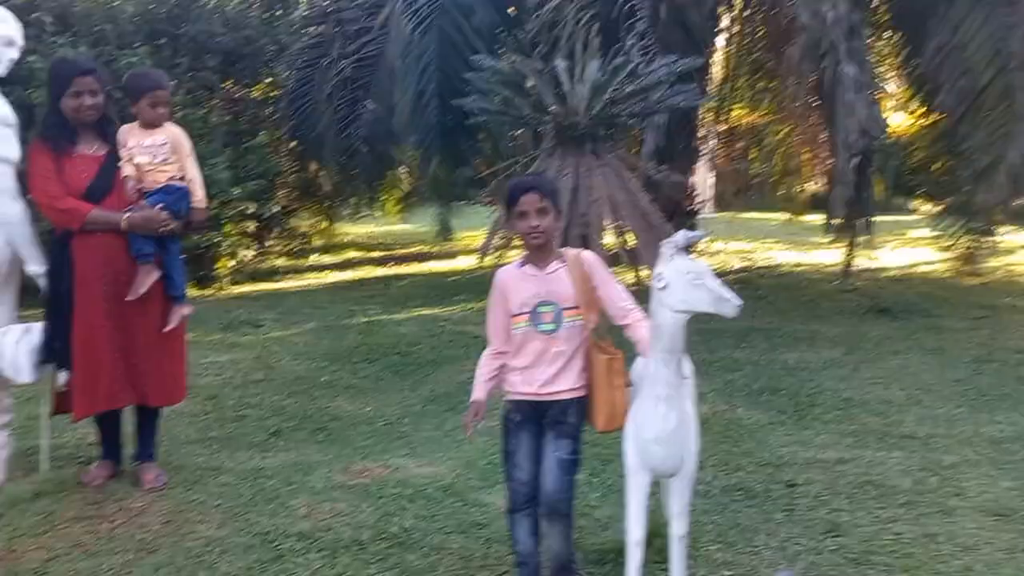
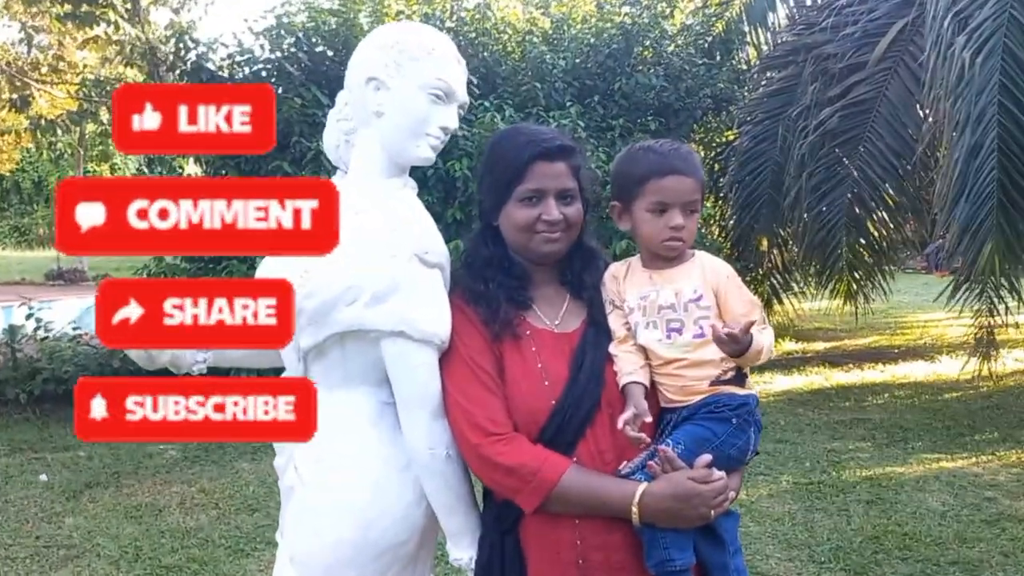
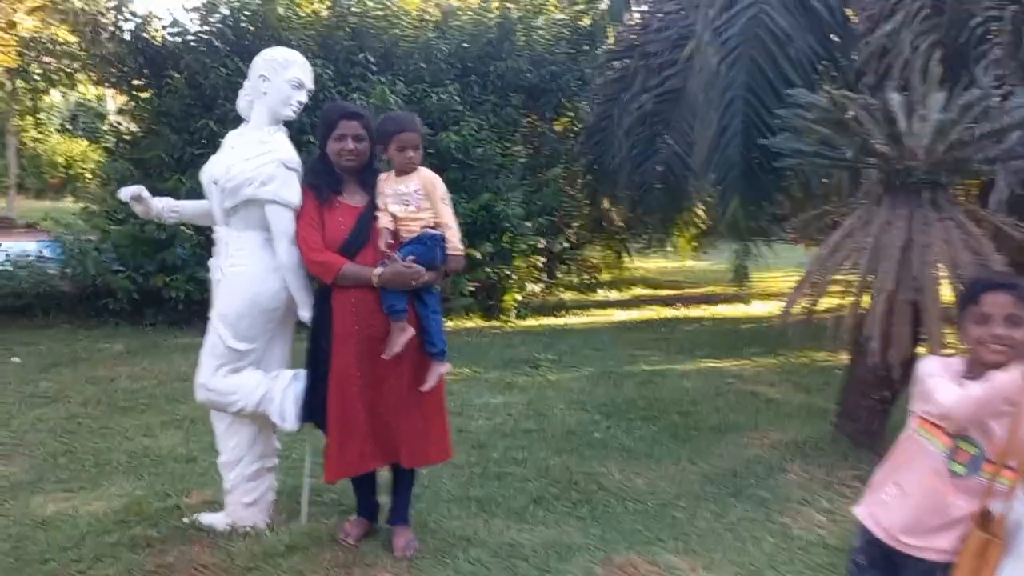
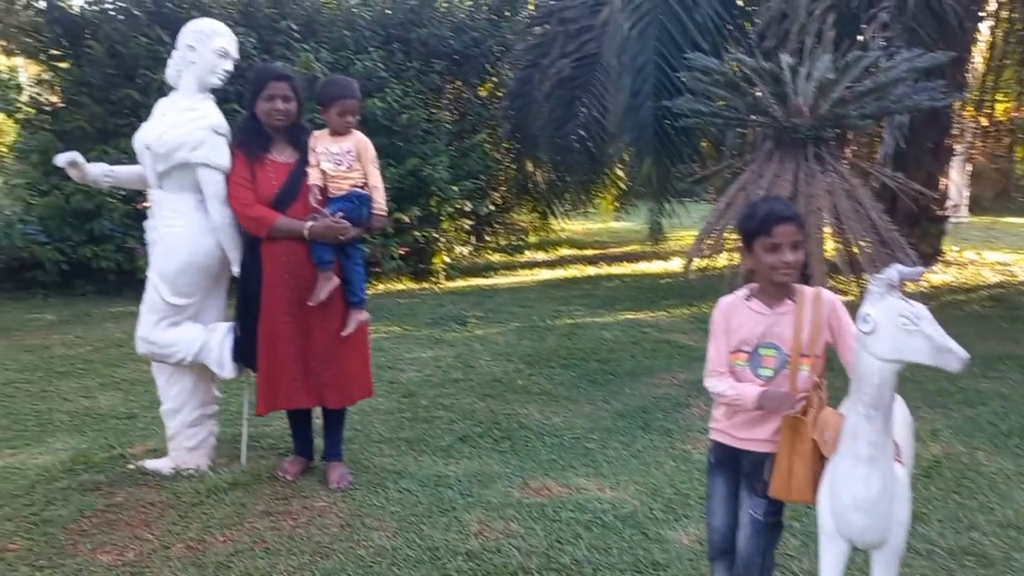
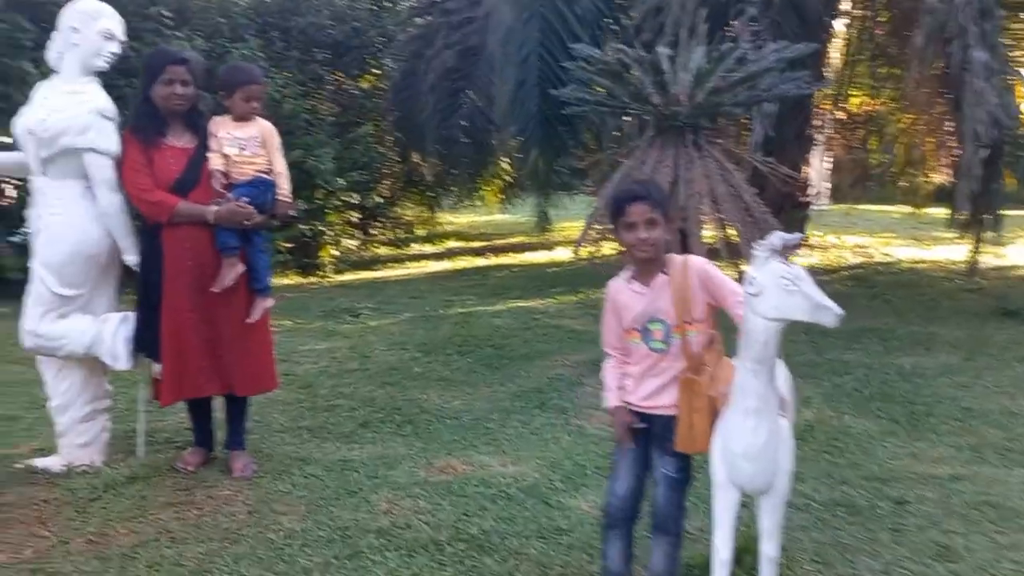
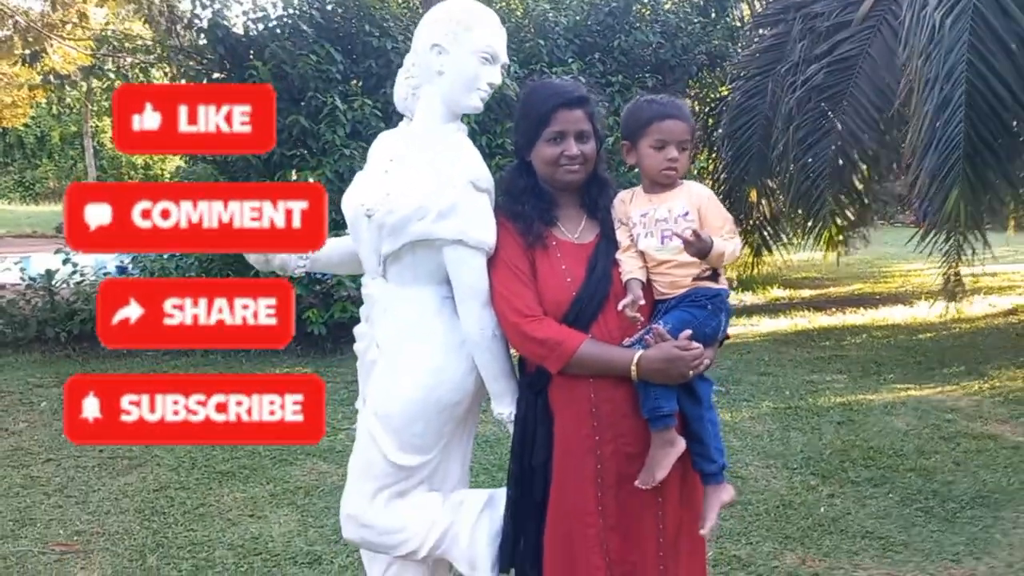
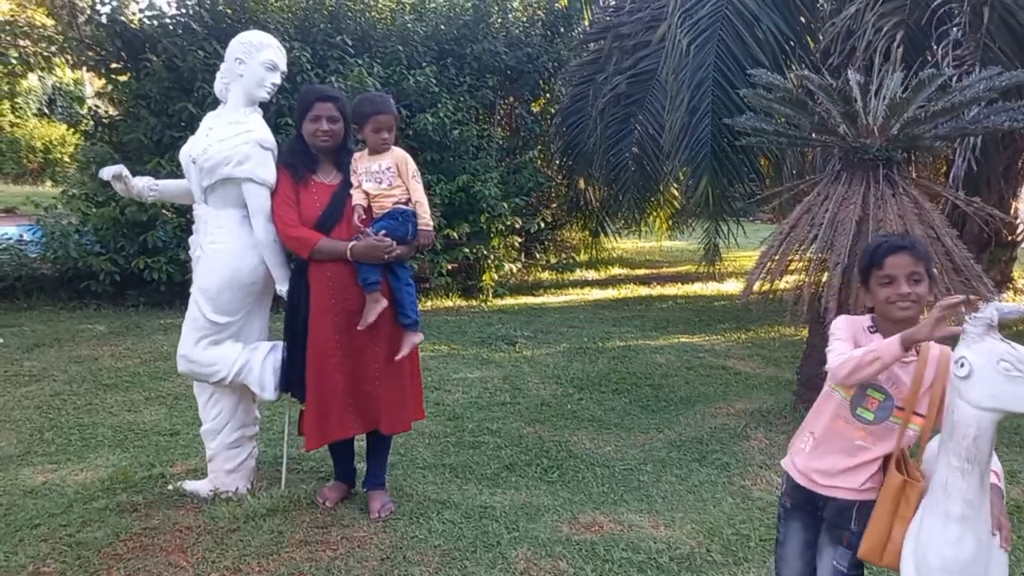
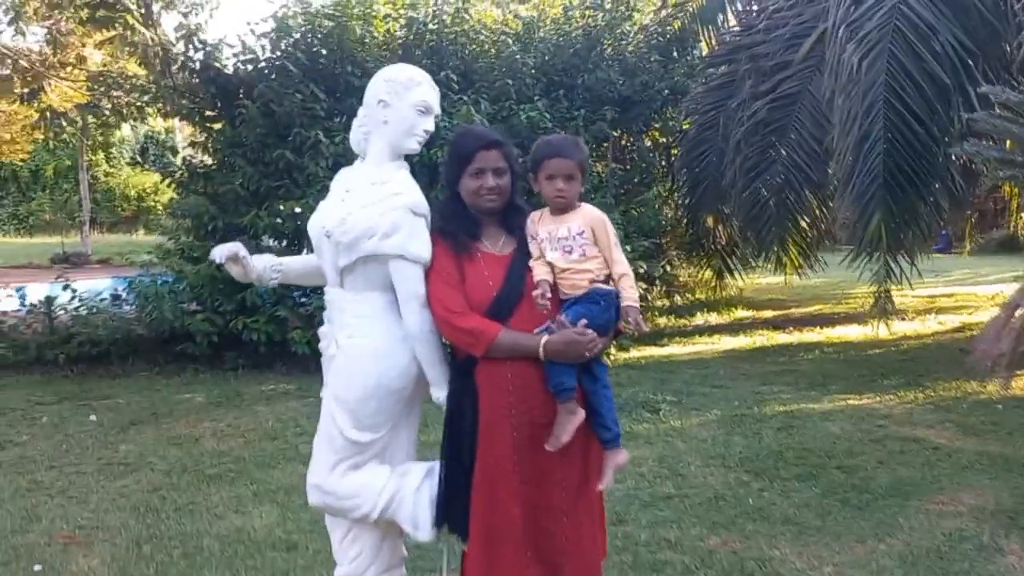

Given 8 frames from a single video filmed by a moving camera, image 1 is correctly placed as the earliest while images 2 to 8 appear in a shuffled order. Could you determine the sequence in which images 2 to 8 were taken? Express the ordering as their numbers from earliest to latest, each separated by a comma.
5, 4, 7, 3, 8, 2, 6
